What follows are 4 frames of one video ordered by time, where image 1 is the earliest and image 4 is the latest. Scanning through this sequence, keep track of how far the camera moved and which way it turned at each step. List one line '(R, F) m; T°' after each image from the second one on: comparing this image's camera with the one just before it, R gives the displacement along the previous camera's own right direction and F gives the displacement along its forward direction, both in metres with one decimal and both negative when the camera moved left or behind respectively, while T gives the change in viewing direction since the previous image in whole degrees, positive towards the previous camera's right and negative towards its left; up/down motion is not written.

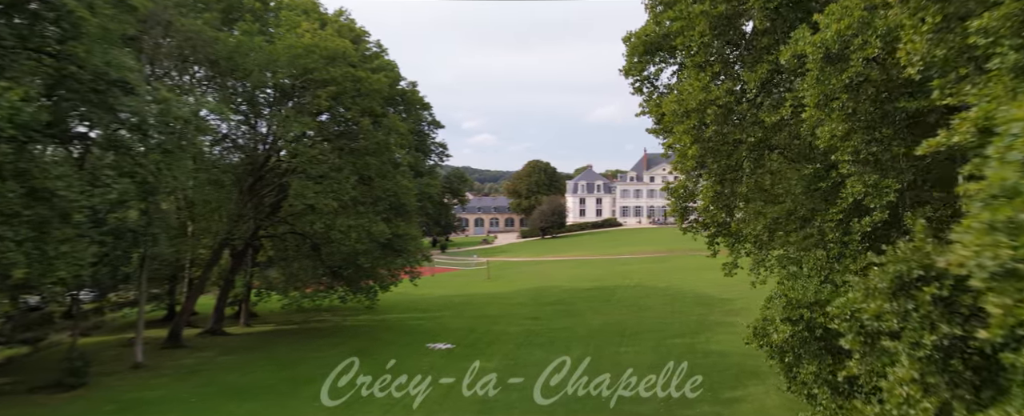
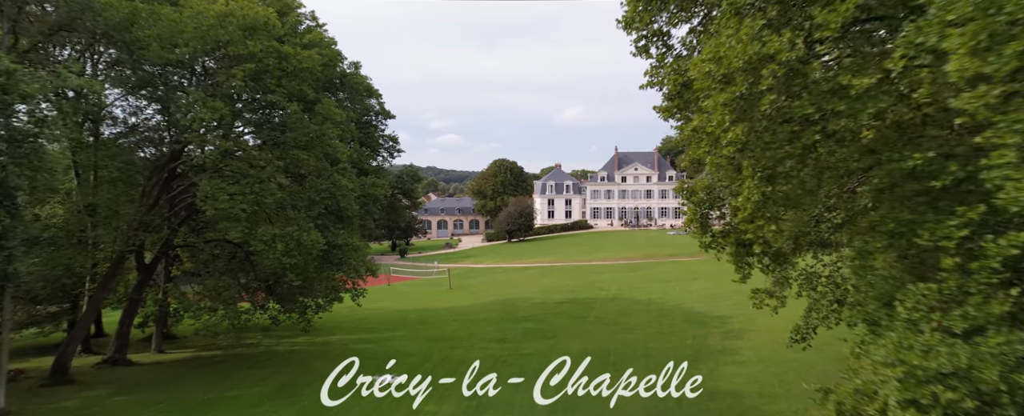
(+0.1, +3.0) m; +3°
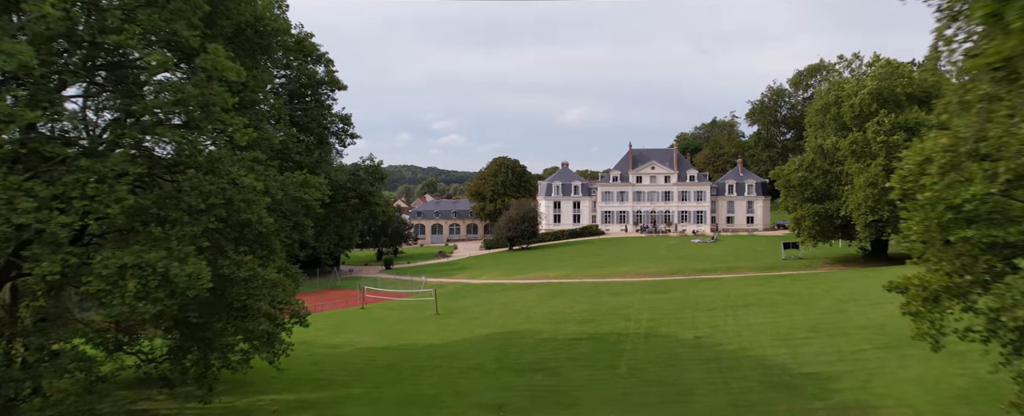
(0.0, +5.7) m; 0°
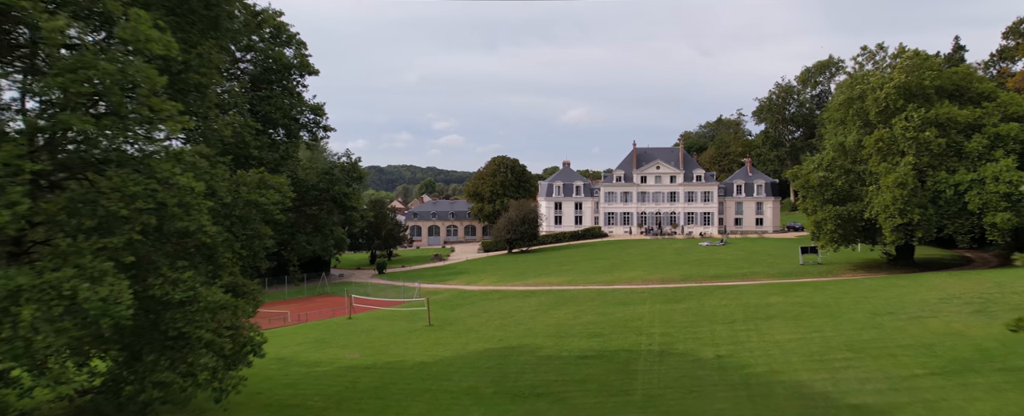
(0.0, +1.9) m; 0°
